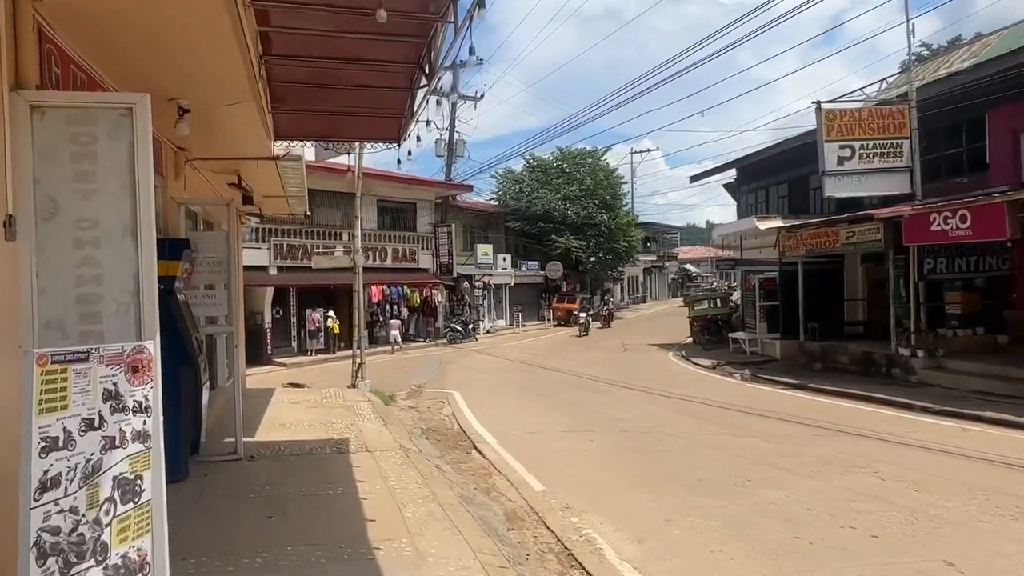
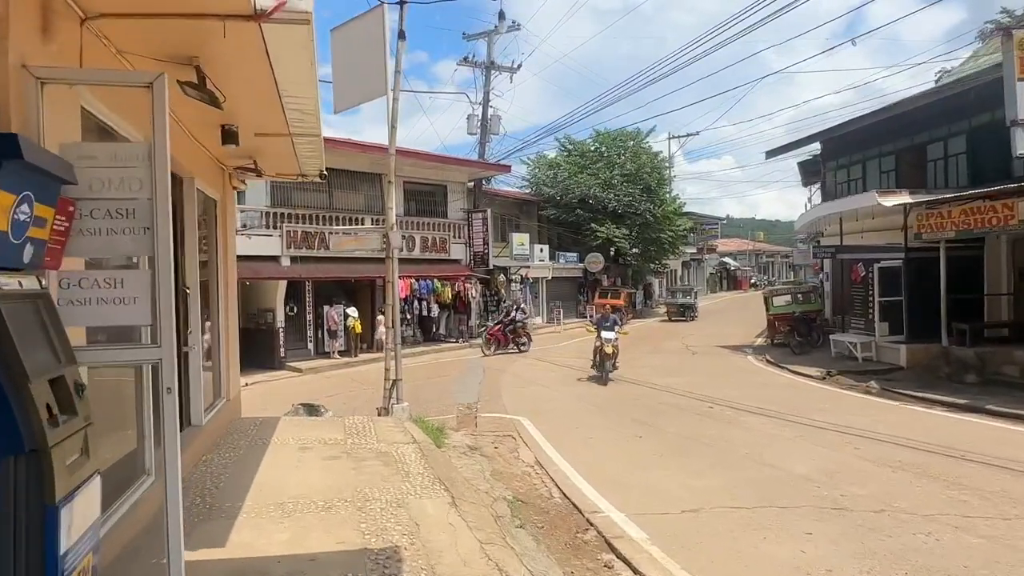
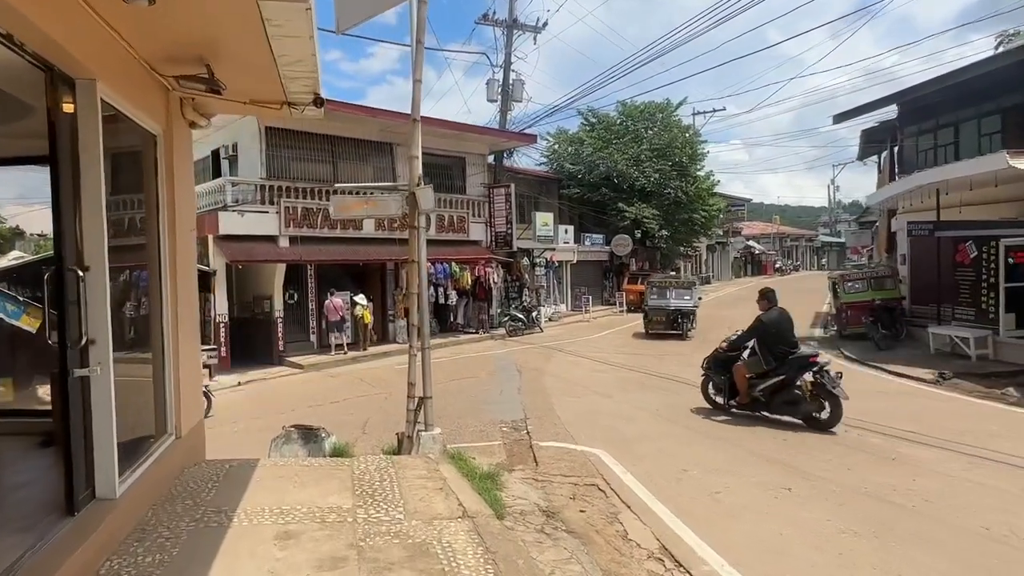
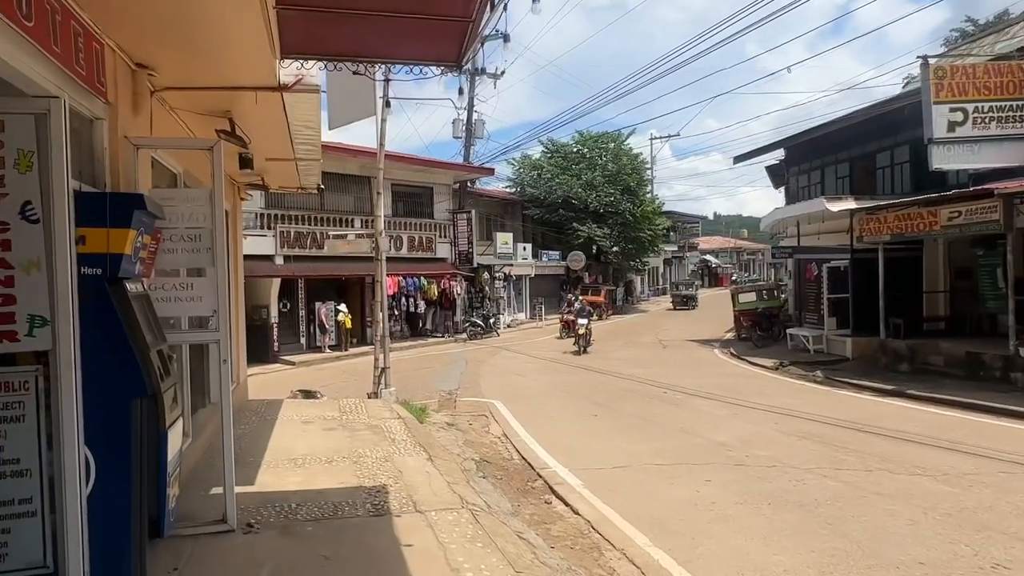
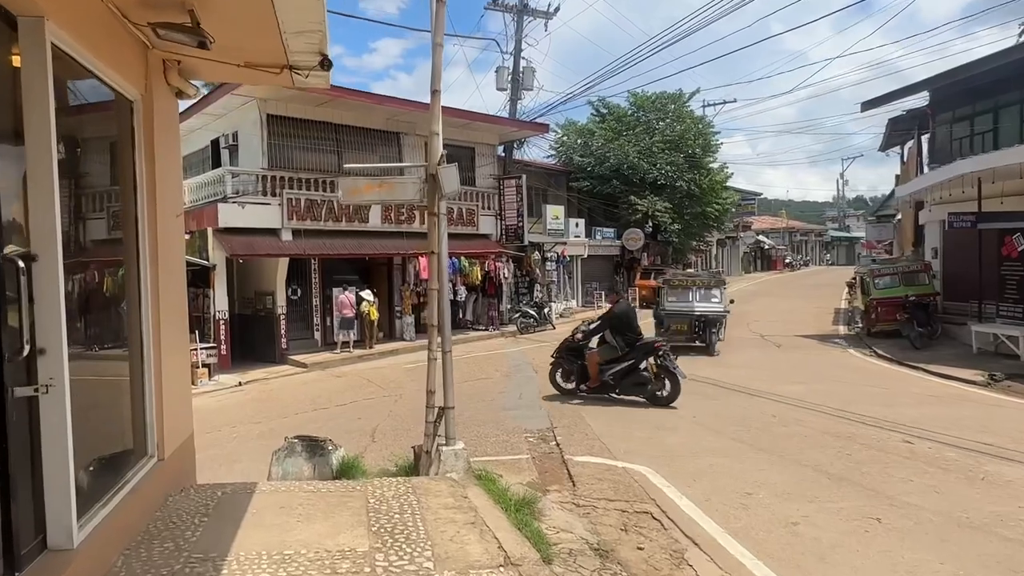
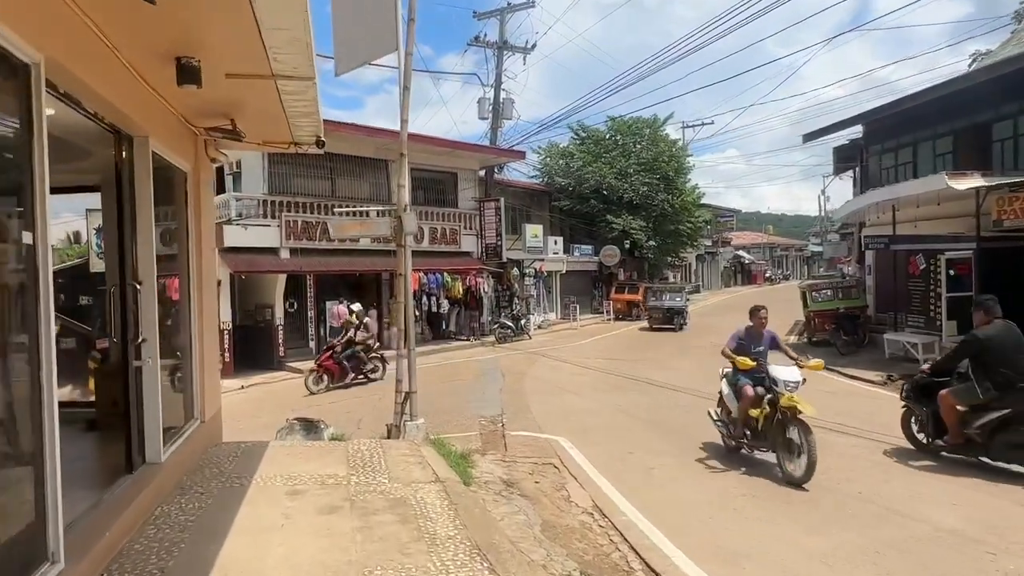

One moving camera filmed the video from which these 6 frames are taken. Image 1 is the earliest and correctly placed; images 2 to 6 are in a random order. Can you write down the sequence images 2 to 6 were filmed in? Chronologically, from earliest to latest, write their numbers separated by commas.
4, 2, 6, 3, 5
